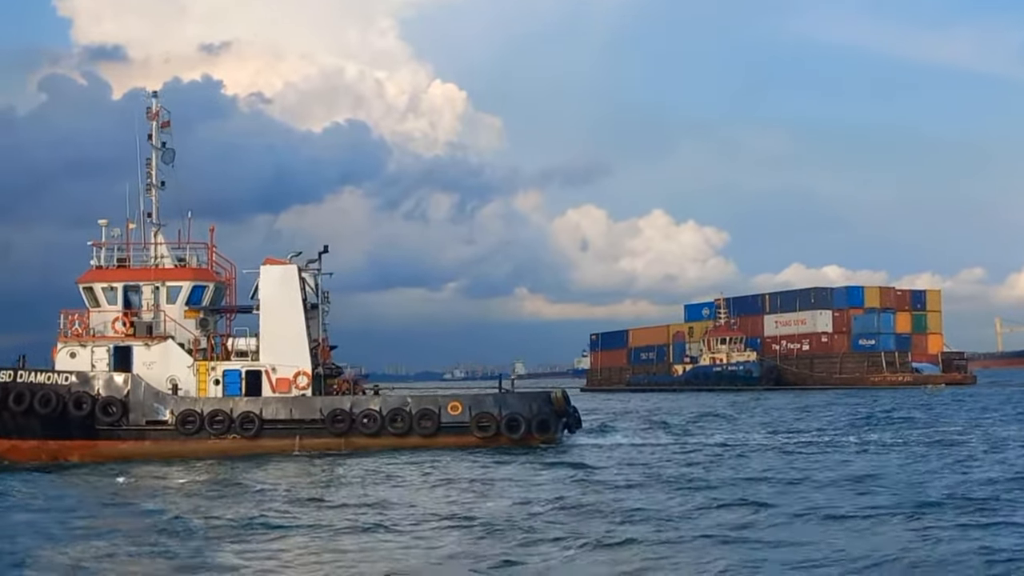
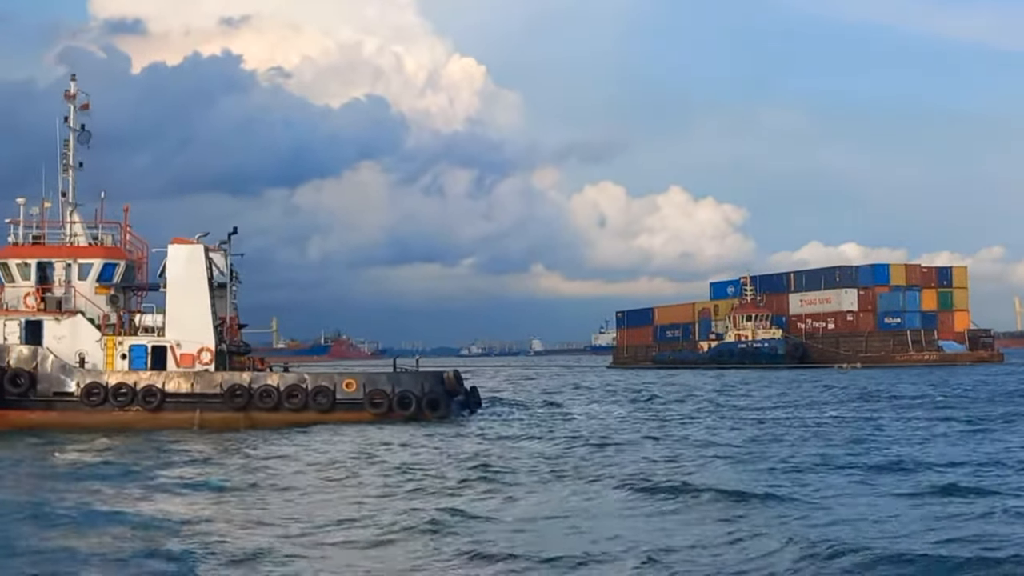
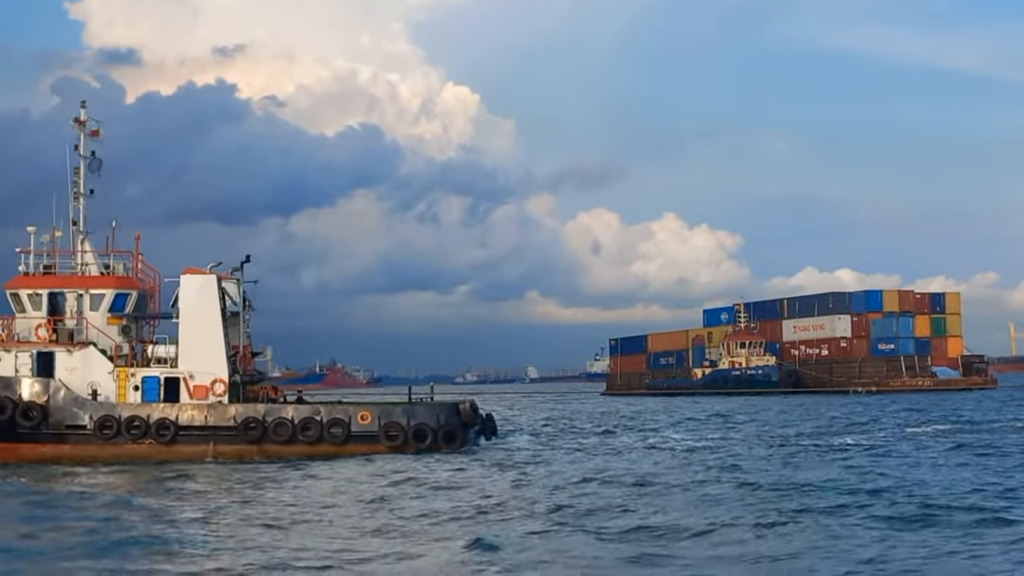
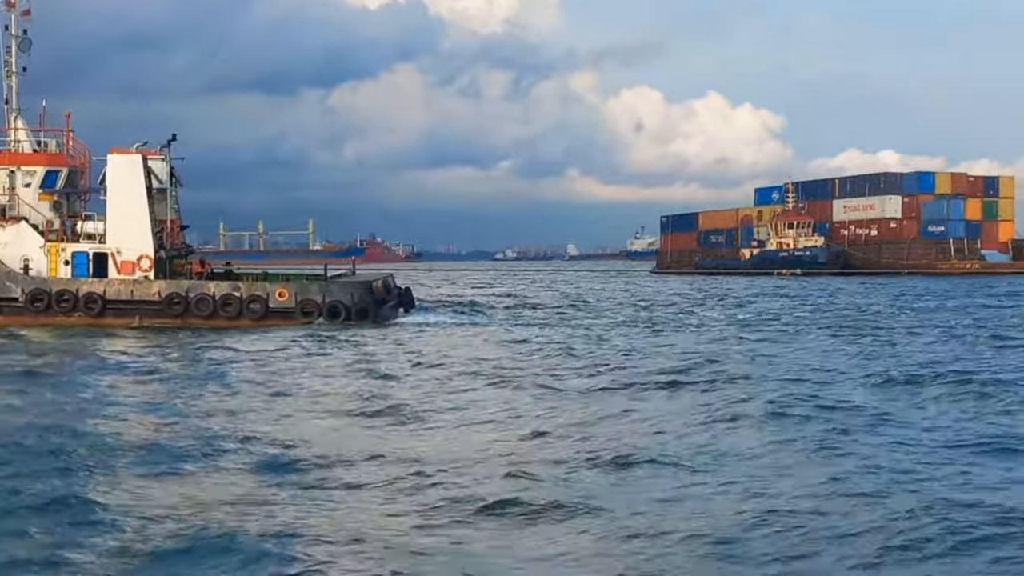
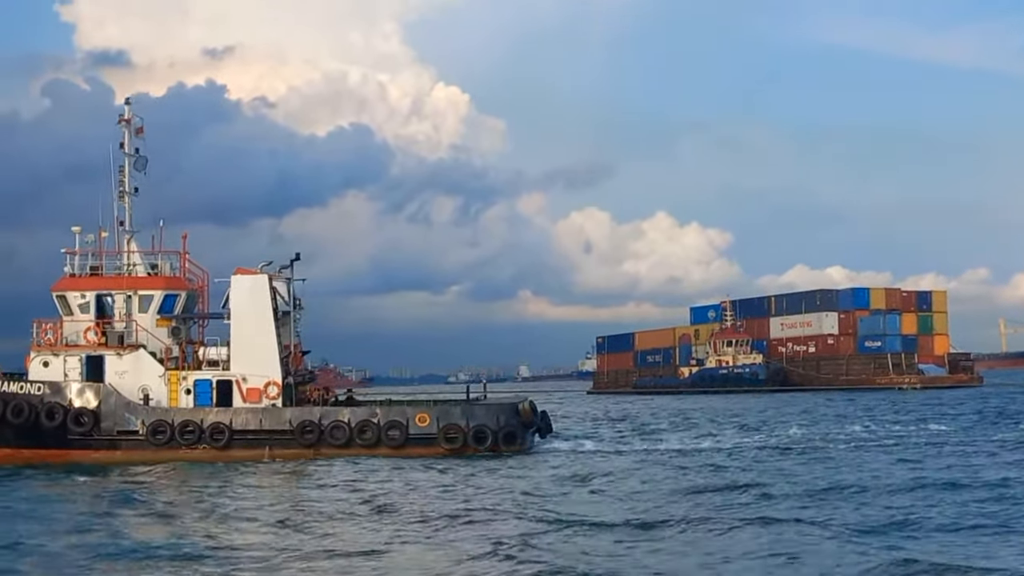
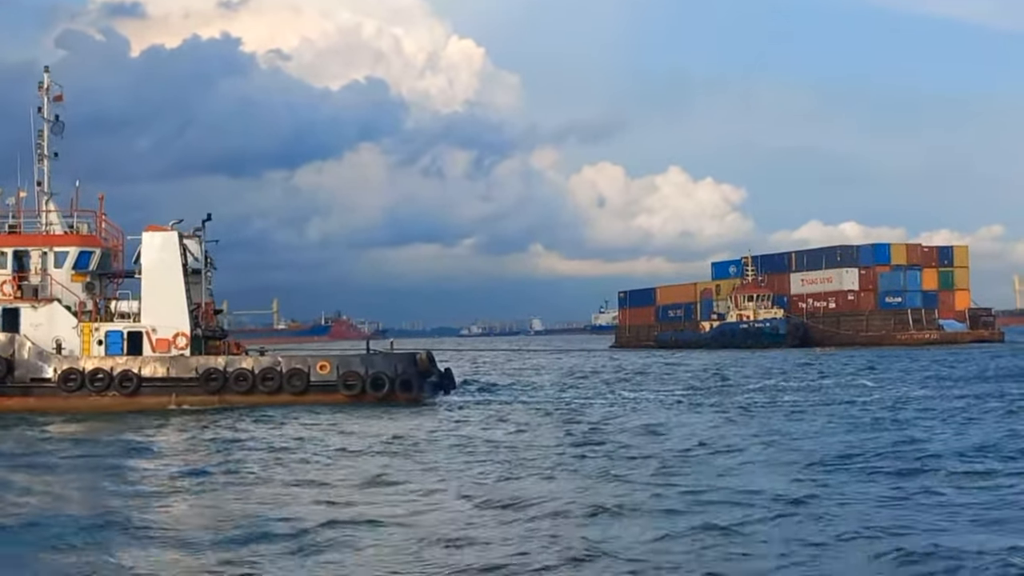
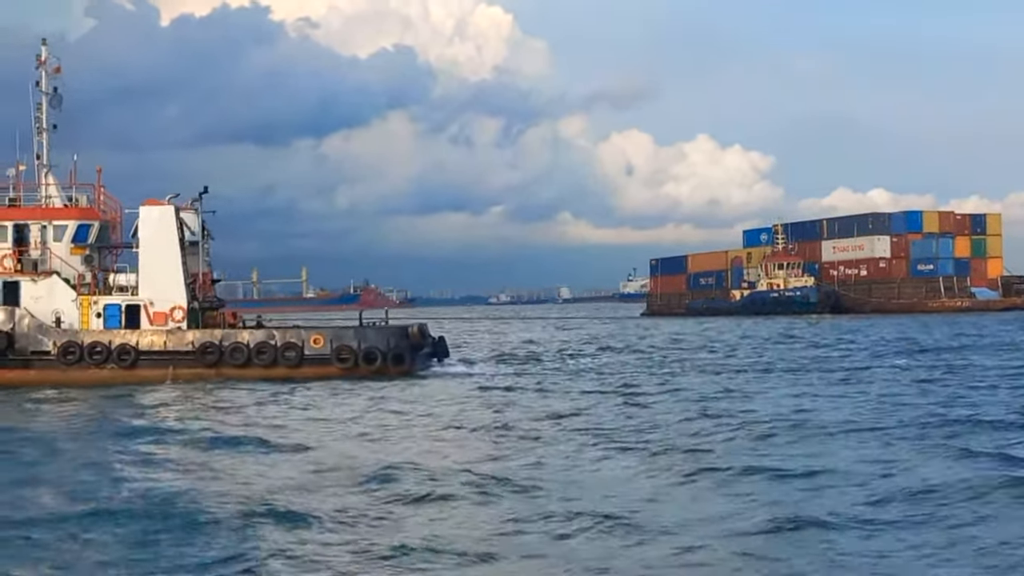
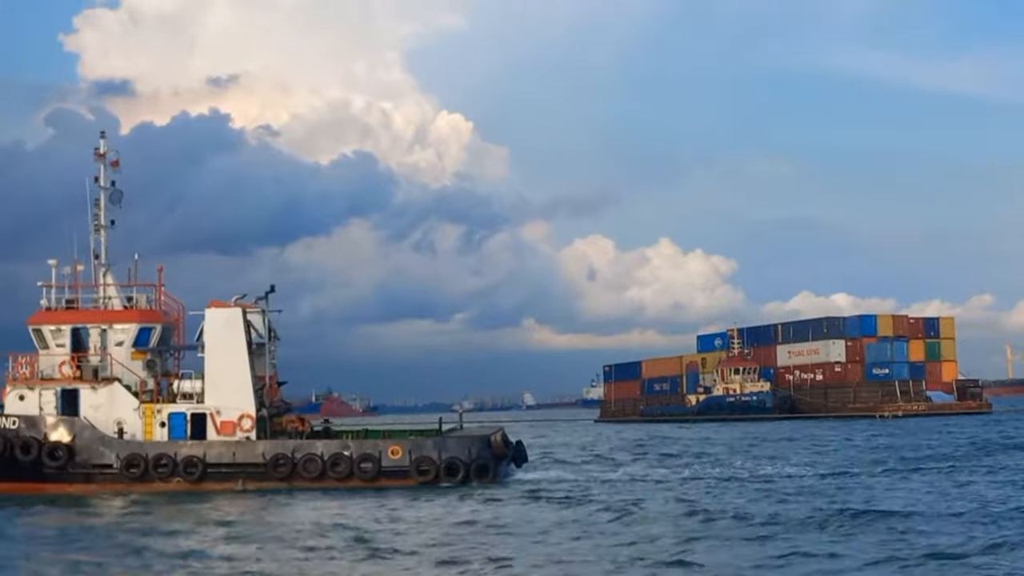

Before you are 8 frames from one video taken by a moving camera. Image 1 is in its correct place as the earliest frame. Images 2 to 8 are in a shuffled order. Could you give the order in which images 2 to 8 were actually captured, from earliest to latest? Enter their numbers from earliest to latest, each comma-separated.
5, 8, 3, 2, 6, 7, 4
